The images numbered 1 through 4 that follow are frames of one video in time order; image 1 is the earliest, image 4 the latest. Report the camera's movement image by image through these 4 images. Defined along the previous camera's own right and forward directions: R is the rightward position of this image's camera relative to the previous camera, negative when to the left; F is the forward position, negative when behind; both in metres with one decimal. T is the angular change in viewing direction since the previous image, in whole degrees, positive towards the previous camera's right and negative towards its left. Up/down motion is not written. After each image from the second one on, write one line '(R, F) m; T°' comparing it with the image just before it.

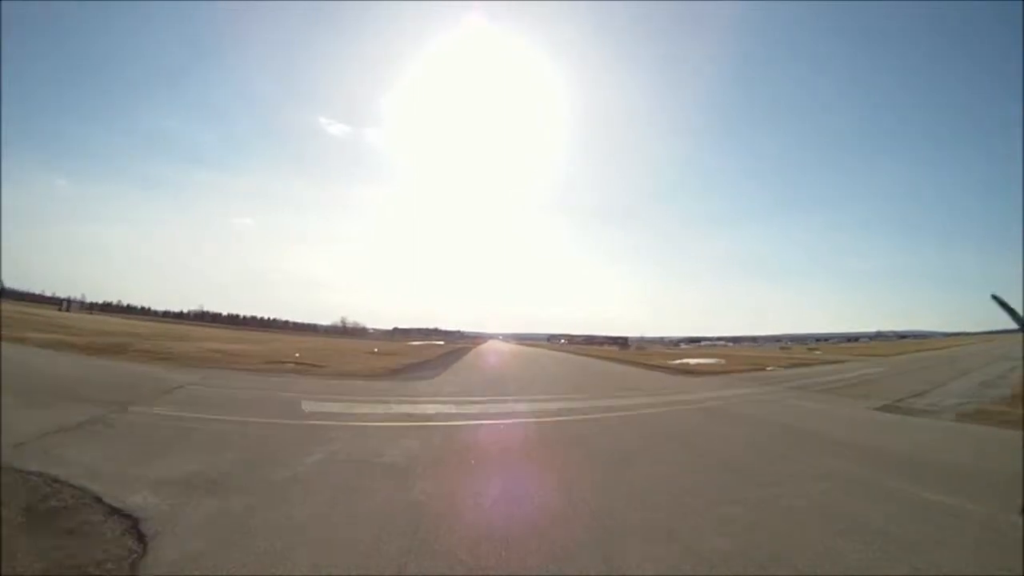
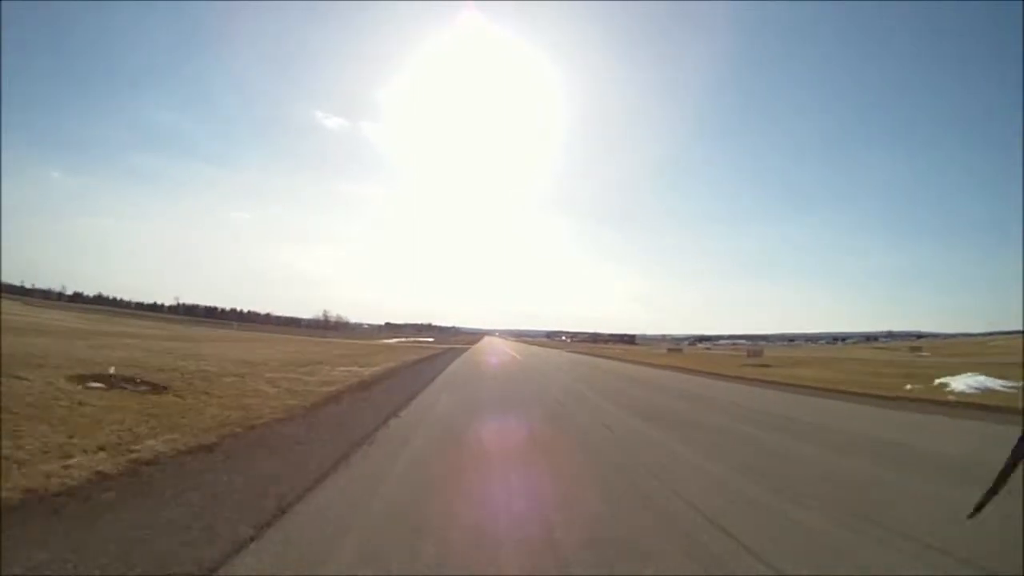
(-0.1, +2.7) m; 0°
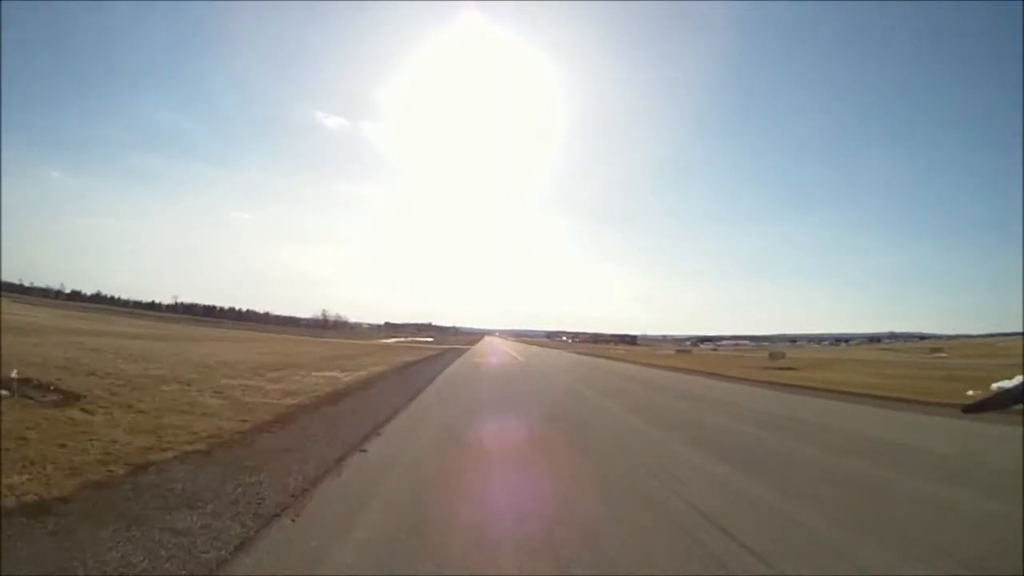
(0.0, +0.1) m; 0°
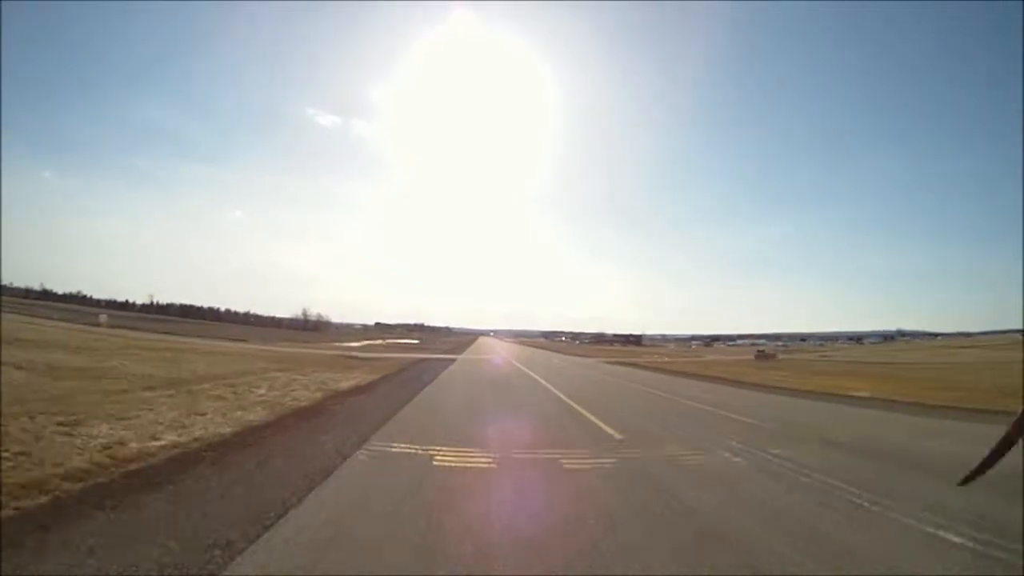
(-0.1, +2.1) m; 0°
